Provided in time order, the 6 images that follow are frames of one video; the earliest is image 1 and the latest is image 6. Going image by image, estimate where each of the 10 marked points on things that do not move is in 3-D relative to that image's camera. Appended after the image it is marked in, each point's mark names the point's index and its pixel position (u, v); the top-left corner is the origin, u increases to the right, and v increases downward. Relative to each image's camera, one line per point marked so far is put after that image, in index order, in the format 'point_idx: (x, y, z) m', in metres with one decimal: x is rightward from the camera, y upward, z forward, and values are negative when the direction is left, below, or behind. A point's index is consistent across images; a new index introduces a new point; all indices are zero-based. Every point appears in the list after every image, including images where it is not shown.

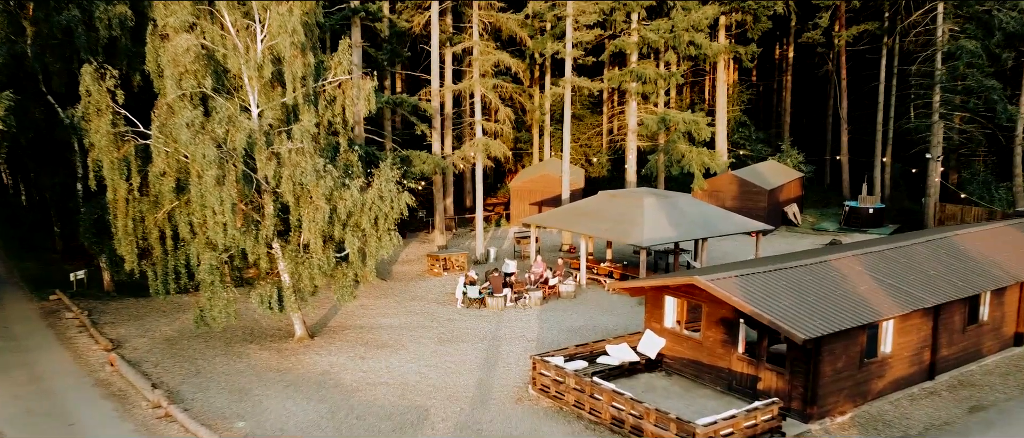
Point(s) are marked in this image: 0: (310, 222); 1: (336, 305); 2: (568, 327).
0: (-3.4, -0.1, +14.8) m
1: (-4.0, -2.0, +19.8) m
2: (+1.1, -2.2, +18.0) m
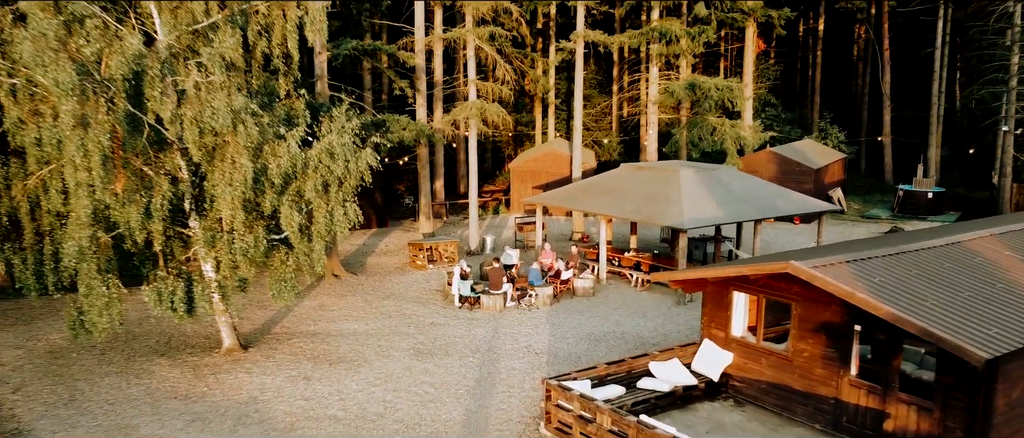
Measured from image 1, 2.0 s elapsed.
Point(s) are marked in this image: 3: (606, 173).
0: (-3.4, +0.4, +10.4) m
1: (-4.0, -1.6, +15.4) m
2: (+1.2, -1.8, +13.5) m
3: (+2.0, +1.0, +18.8) m
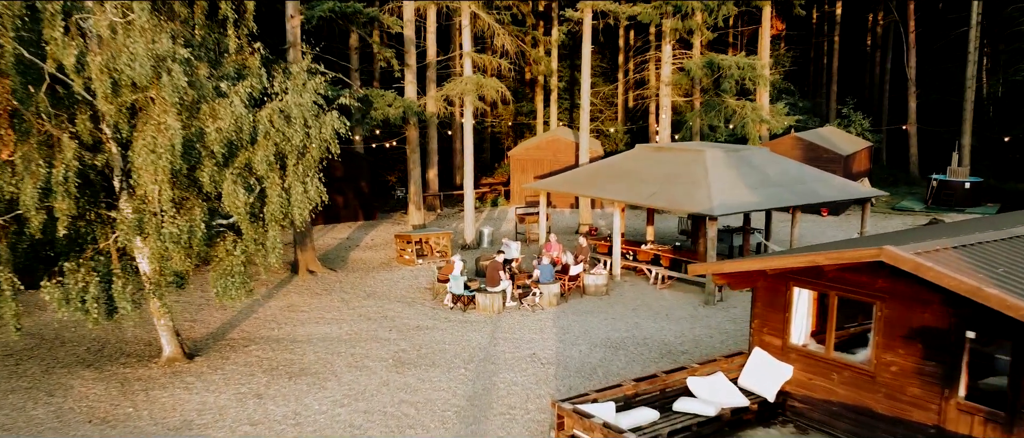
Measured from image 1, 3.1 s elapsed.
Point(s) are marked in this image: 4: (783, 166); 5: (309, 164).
0: (-3.4, +0.6, +8.2) m
1: (-4.0, -1.4, +13.2) m
2: (+1.2, -1.6, +11.3) m
3: (+2.0, +1.2, +16.6) m
4: (+4.7, +0.9, +15.3) m
5: (-2.2, +0.6, +9.5) m
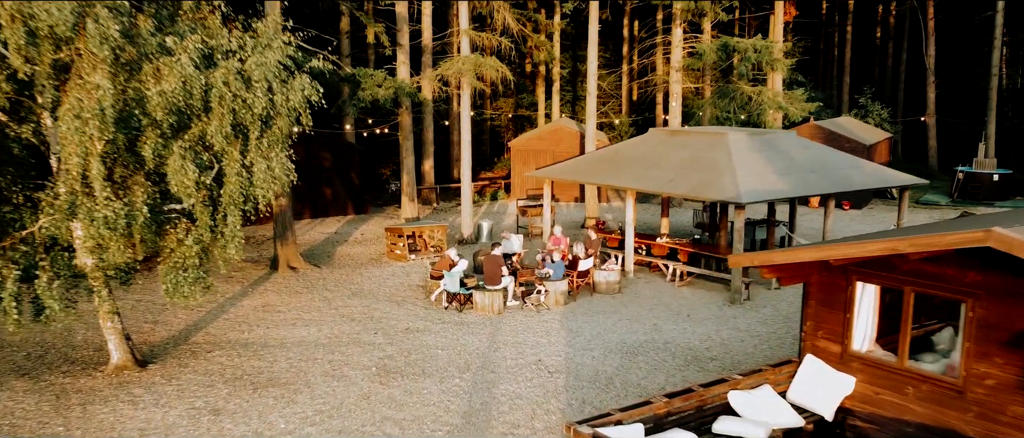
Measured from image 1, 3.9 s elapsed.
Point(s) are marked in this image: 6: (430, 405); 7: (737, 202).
0: (-3.4, +0.7, +6.7) m
1: (-3.9, -1.2, +11.7) m
2: (+1.2, -1.4, +9.9) m
3: (+2.0, +1.4, +15.2) m
4: (+4.8, +1.1, +13.9) m
5: (-2.2, +0.7, +8.1) m
6: (-0.7, -1.7, +8.0) m
7: (+2.9, +0.2, +11.2) m
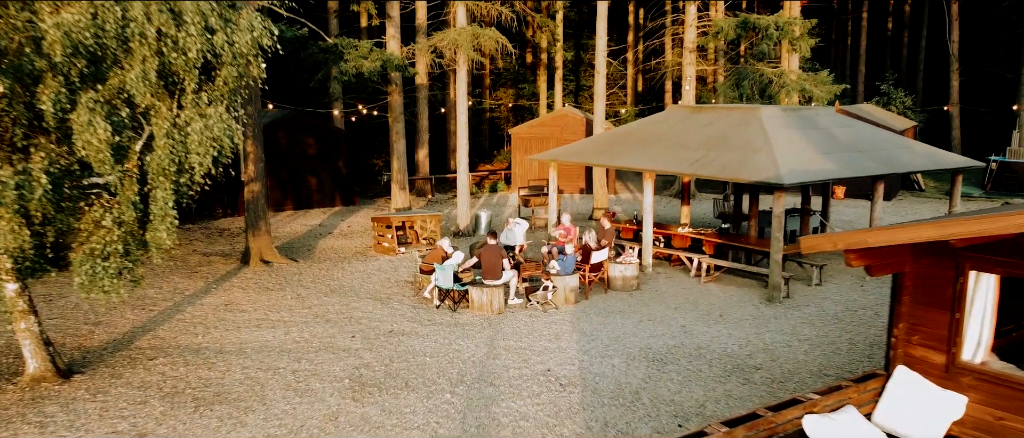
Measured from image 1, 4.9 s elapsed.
0: (-3.3, +0.9, +5.1) m
1: (-3.9, -1.0, +10.1) m
2: (+1.2, -1.2, +8.2) m
3: (+2.1, +1.5, +13.6) m
4: (+4.8, +1.2, +12.2) m
5: (-2.1, +0.9, +6.4) m
6: (-0.7, -1.5, +6.3) m
7: (+2.9, +0.4, +9.5) m
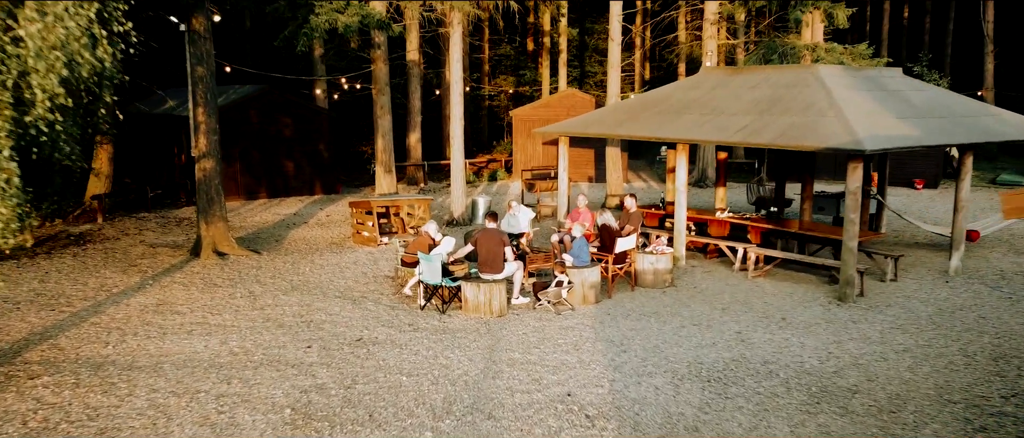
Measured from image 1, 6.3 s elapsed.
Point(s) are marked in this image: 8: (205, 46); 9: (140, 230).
0: (-3.3, +1.1, +3.0) m
1: (-3.9, -0.8, +8.0) m
2: (+1.3, -1.0, +6.1) m
3: (+2.1, +1.7, +11.5) m
4: (+4.8, +1.4, +10.1) m
5: (-2.1, +1.1, +4.3) m
6: (-0.7, -1.3, +4.3) m
7: (+3.0, +0.6, +7.4) m
8: (-3.7, +2.1, +10.5) m
9: (-5.5, -0.2, +12.9) m
